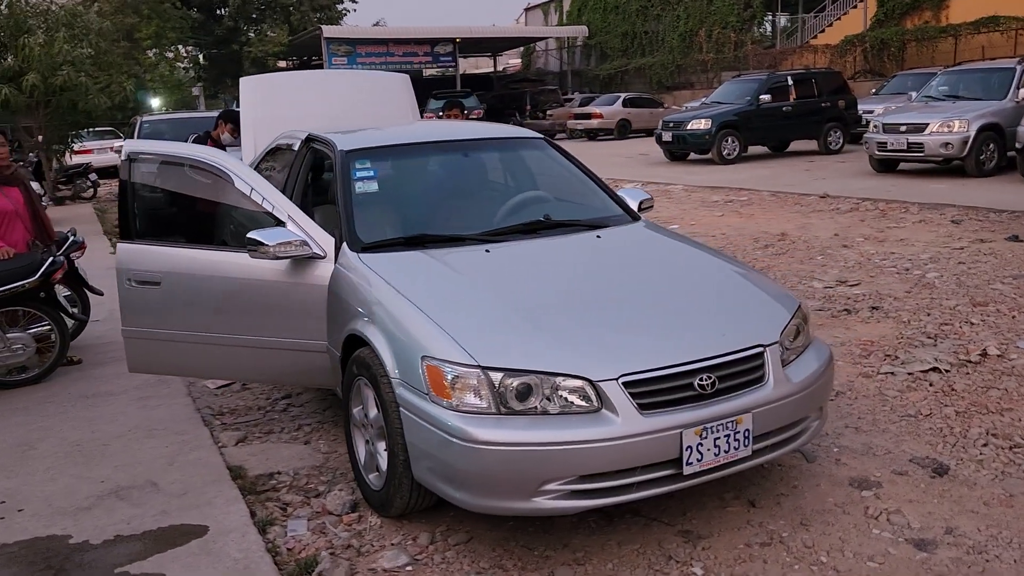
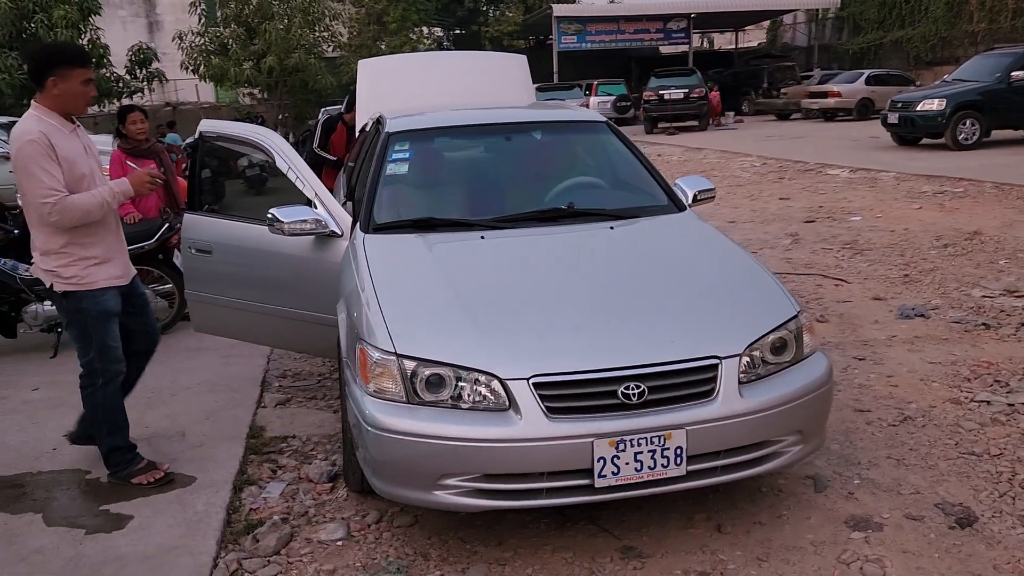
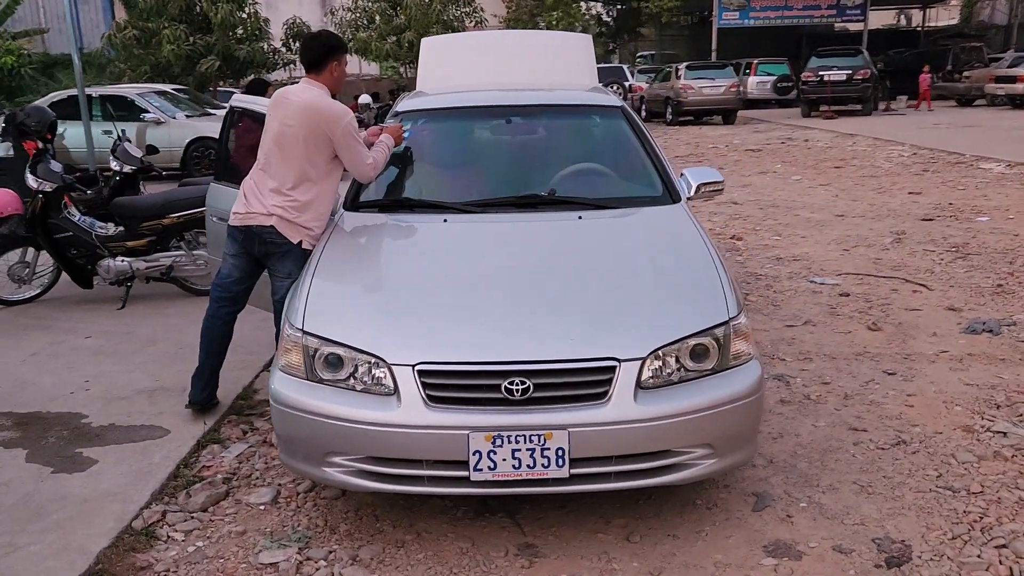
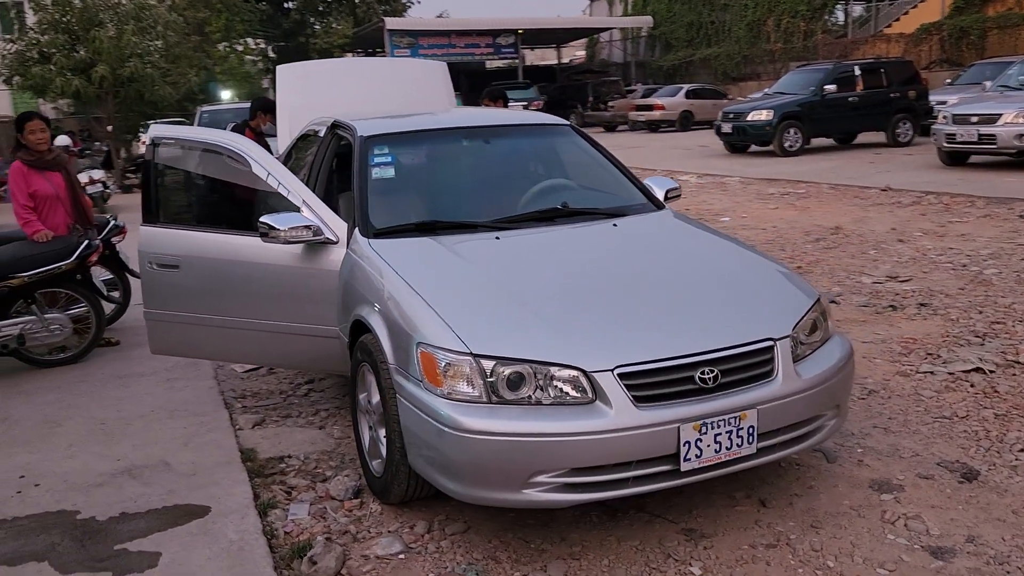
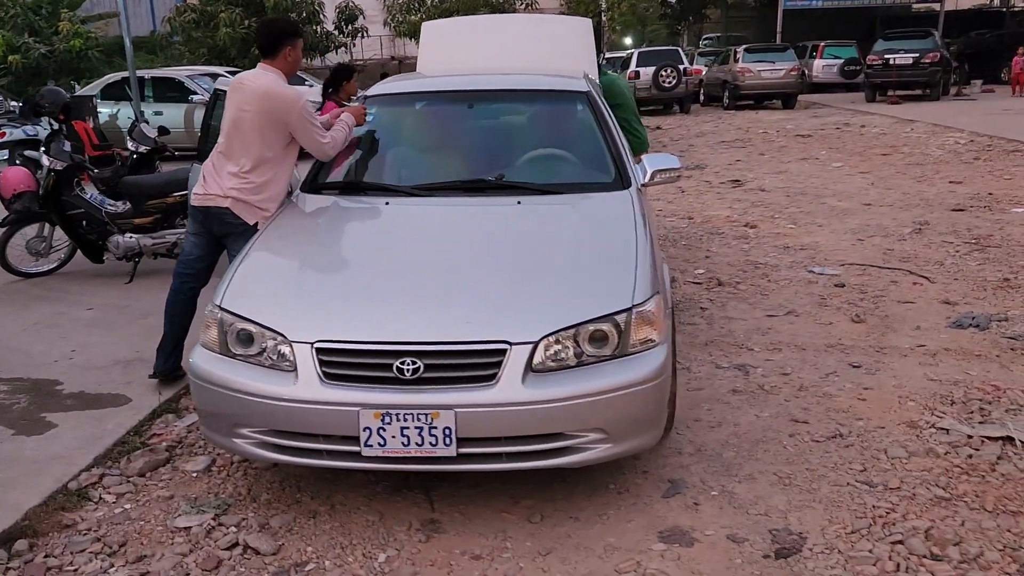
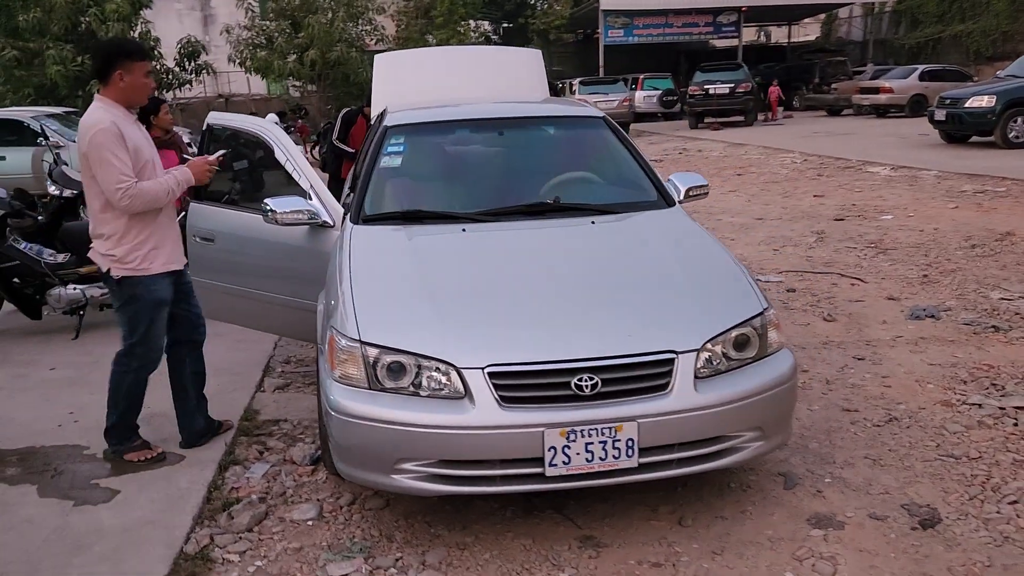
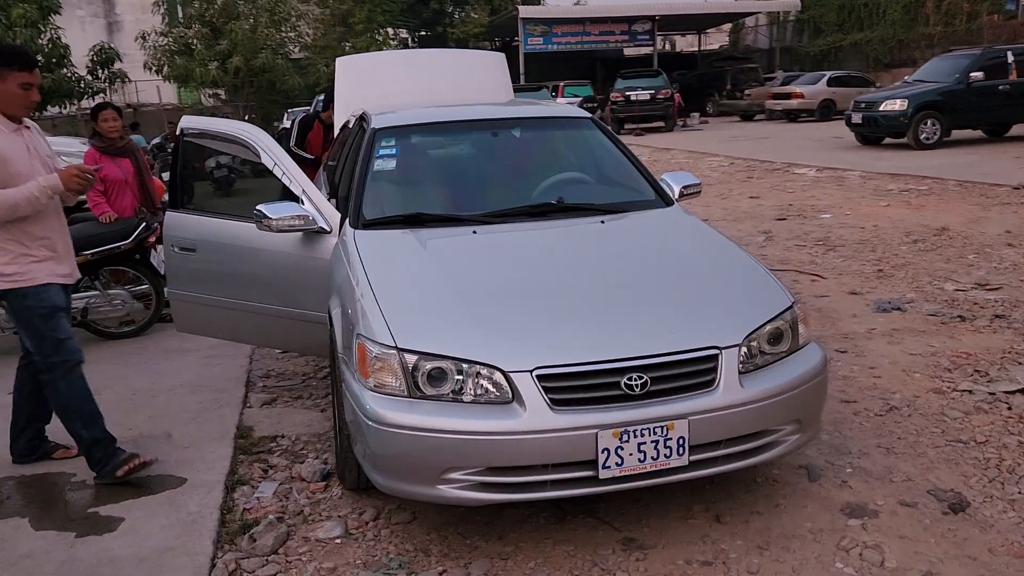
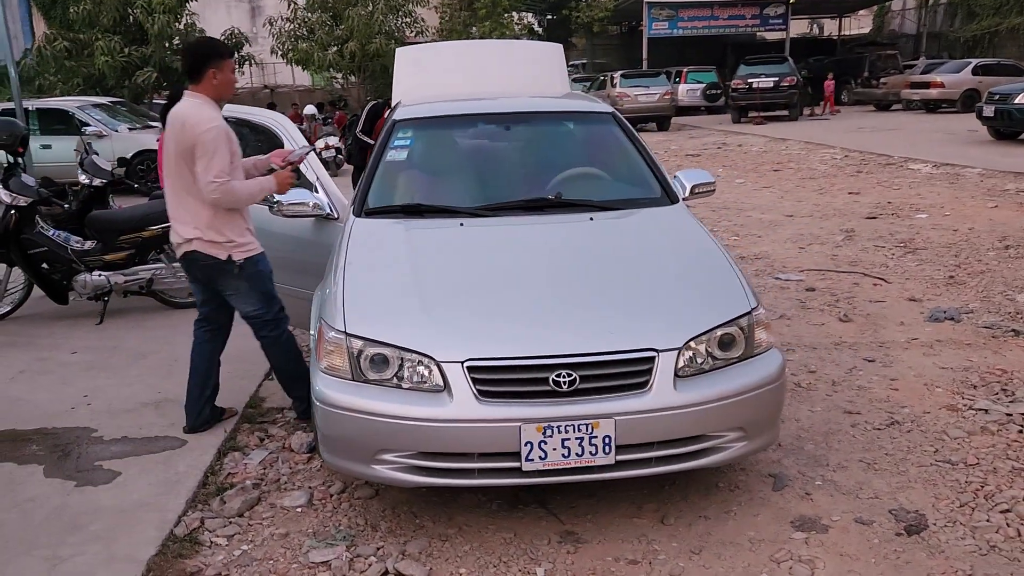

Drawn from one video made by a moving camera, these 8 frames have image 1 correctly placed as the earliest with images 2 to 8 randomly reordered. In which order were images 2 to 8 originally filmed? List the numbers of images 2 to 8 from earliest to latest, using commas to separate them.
4, 7, 2, 6, 8, 3, 5
